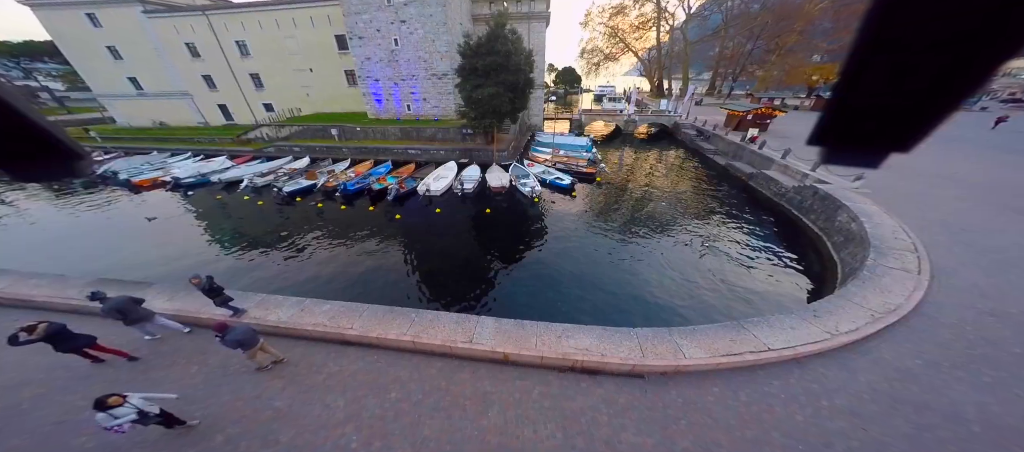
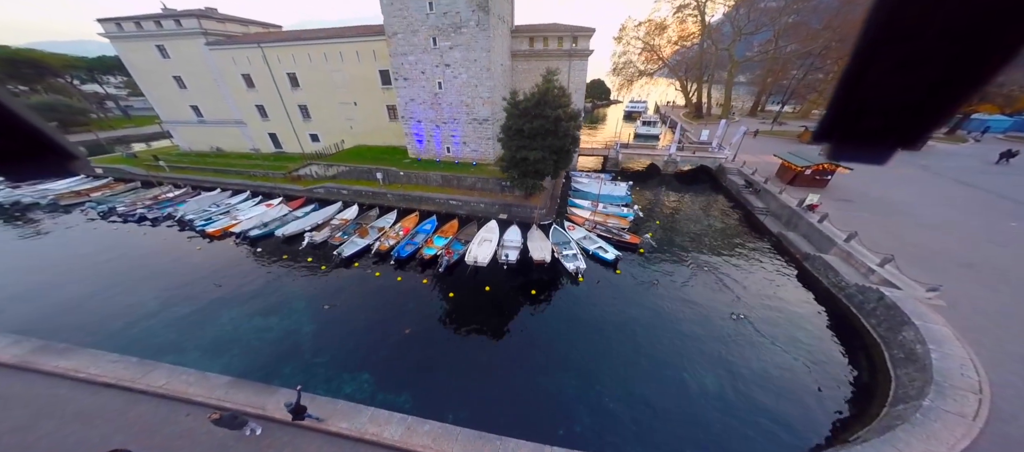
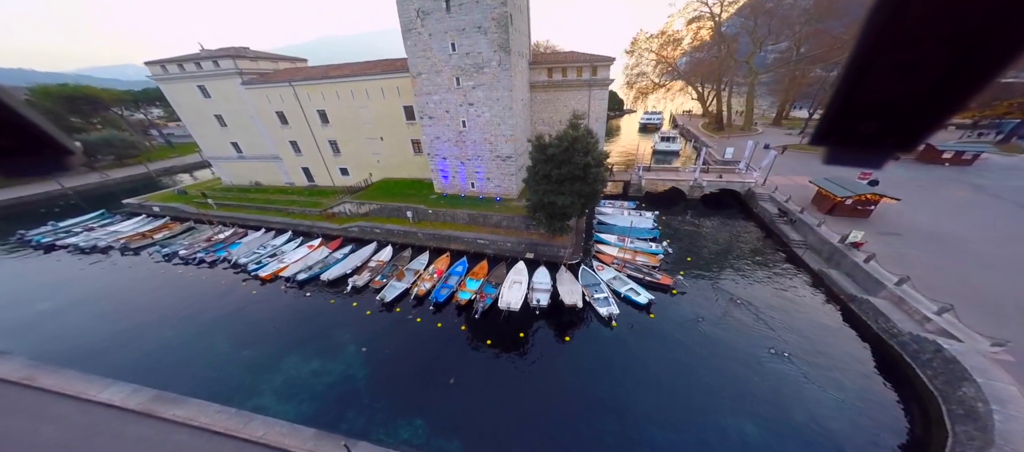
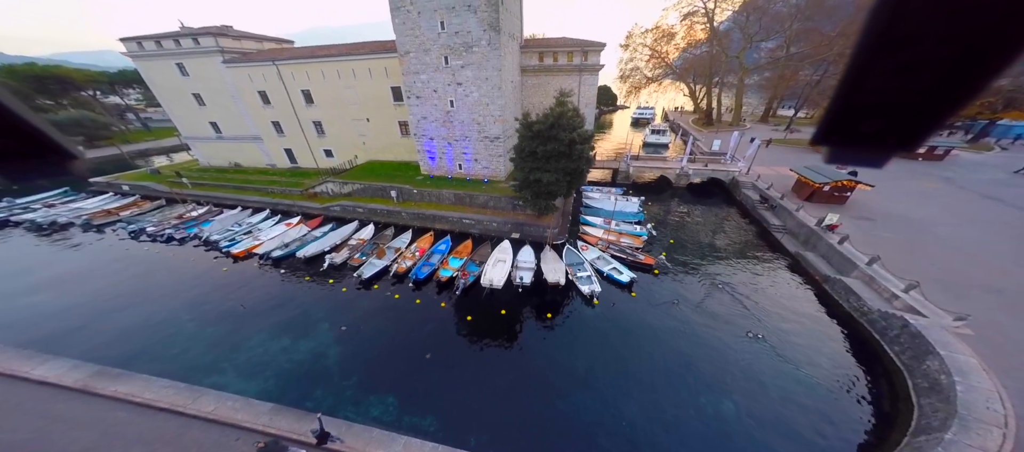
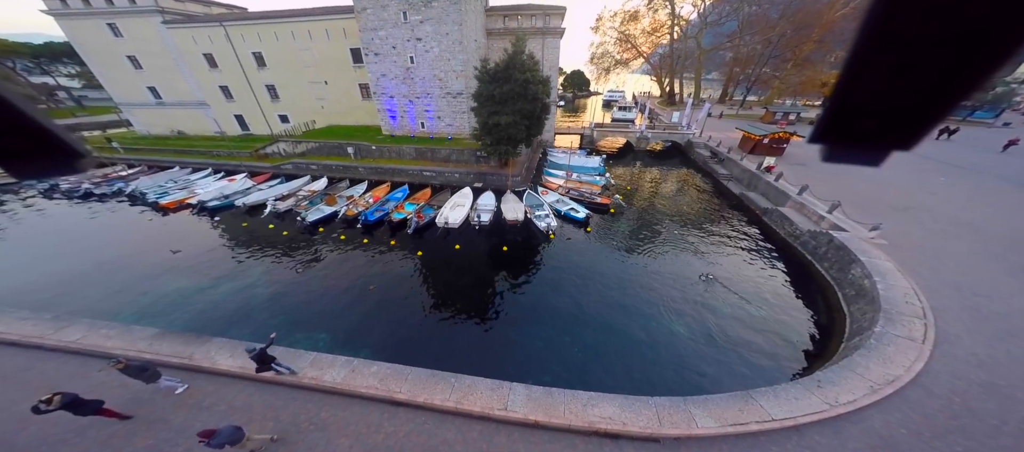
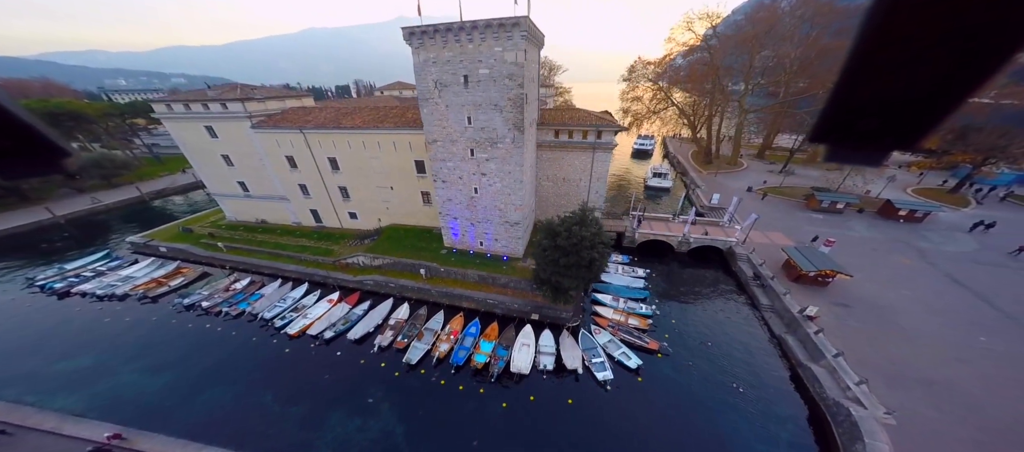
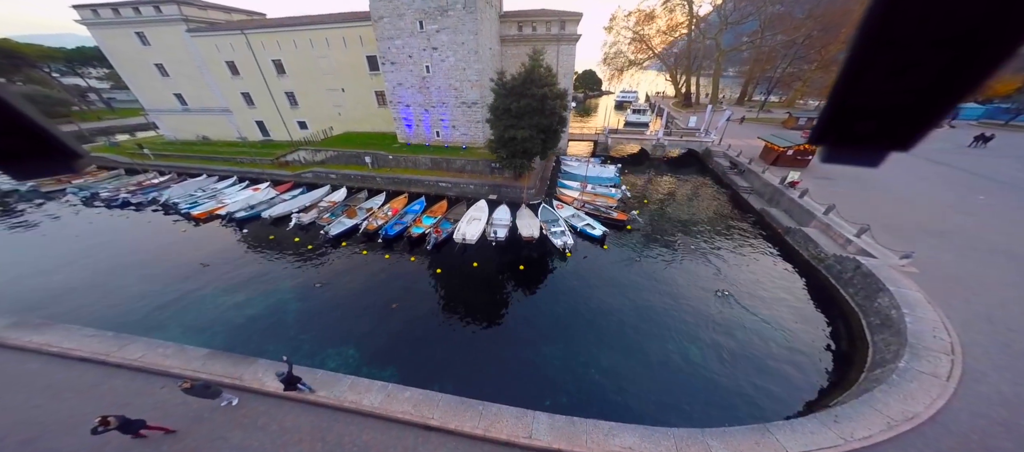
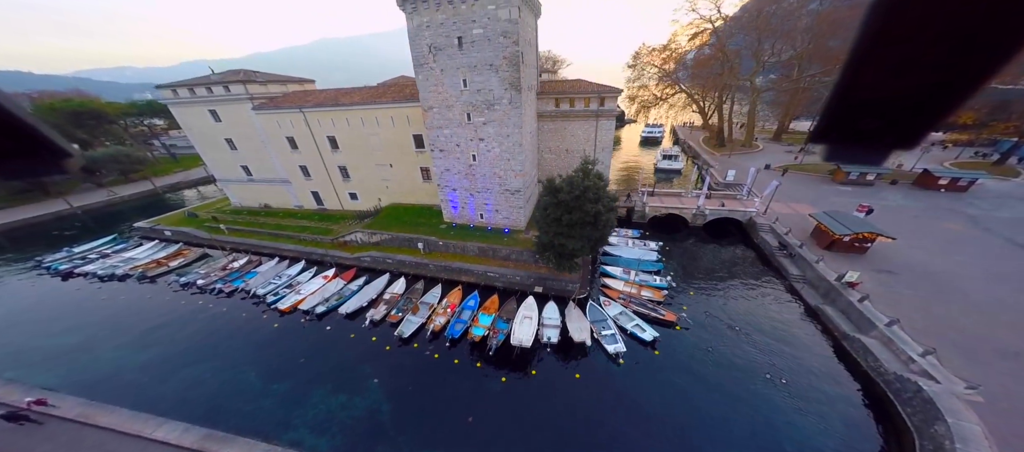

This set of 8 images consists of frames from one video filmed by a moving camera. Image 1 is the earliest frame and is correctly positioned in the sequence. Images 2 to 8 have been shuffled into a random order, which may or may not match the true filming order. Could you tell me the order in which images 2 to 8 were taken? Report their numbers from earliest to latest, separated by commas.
5, 7, 2, 4, 3, 8, 6
